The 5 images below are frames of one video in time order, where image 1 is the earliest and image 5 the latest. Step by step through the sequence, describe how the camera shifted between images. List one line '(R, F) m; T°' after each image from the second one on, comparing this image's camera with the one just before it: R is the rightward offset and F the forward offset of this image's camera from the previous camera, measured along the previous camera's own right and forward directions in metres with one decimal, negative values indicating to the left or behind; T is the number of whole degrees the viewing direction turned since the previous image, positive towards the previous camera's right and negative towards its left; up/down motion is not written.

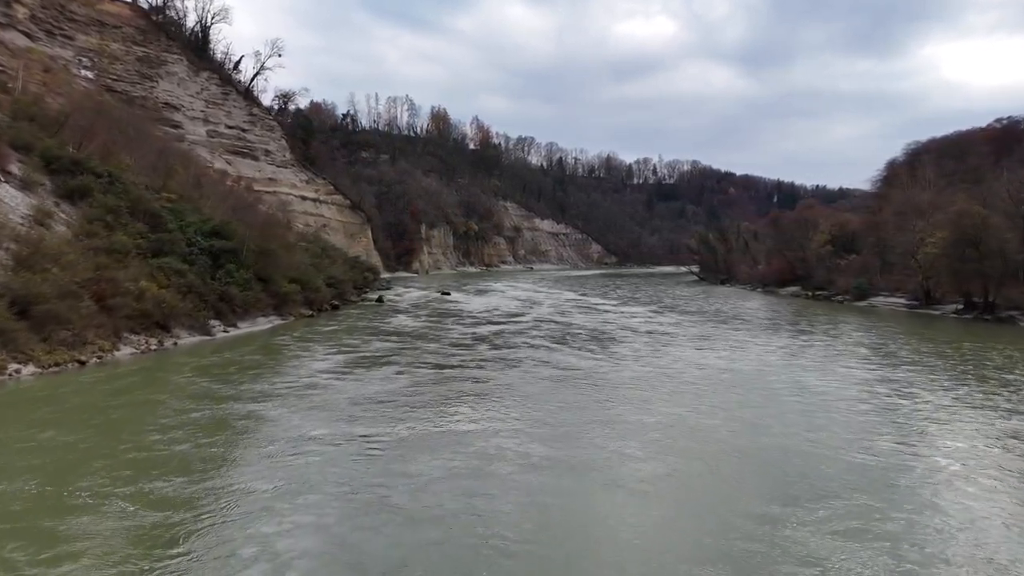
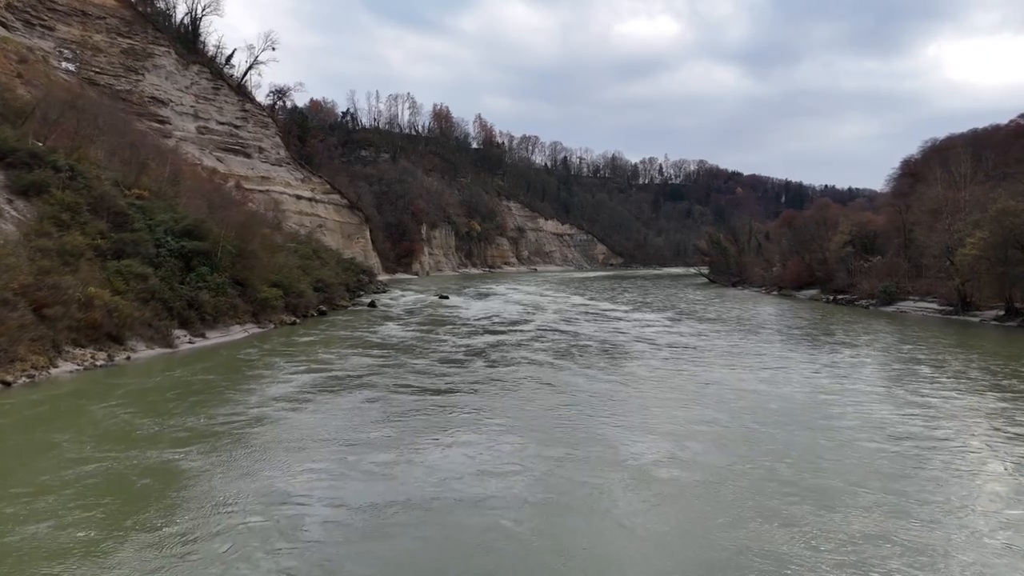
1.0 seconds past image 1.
(+0.1, +1.9) m; 0°
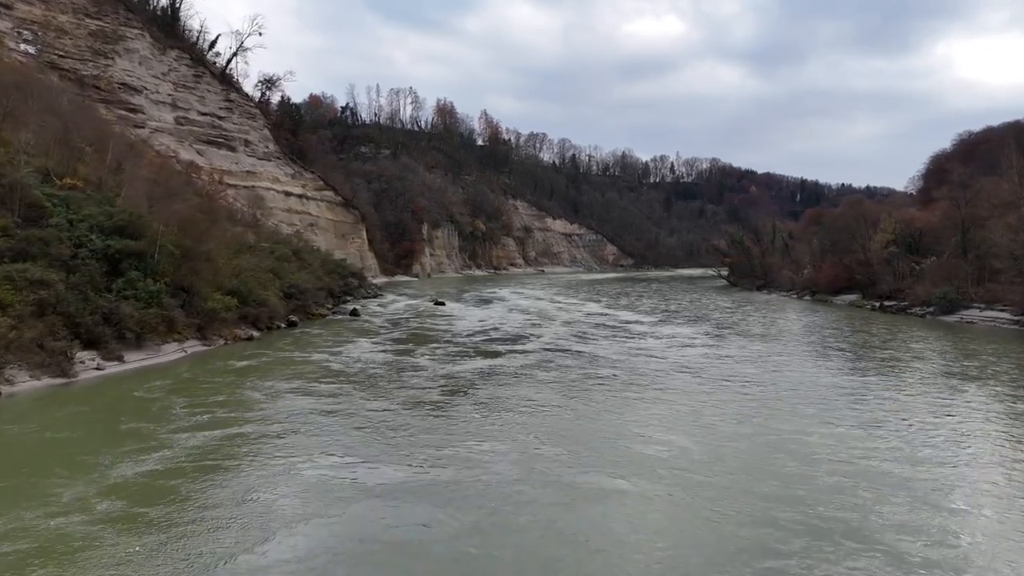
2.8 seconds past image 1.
(+0.2, +3.5) m; -1°
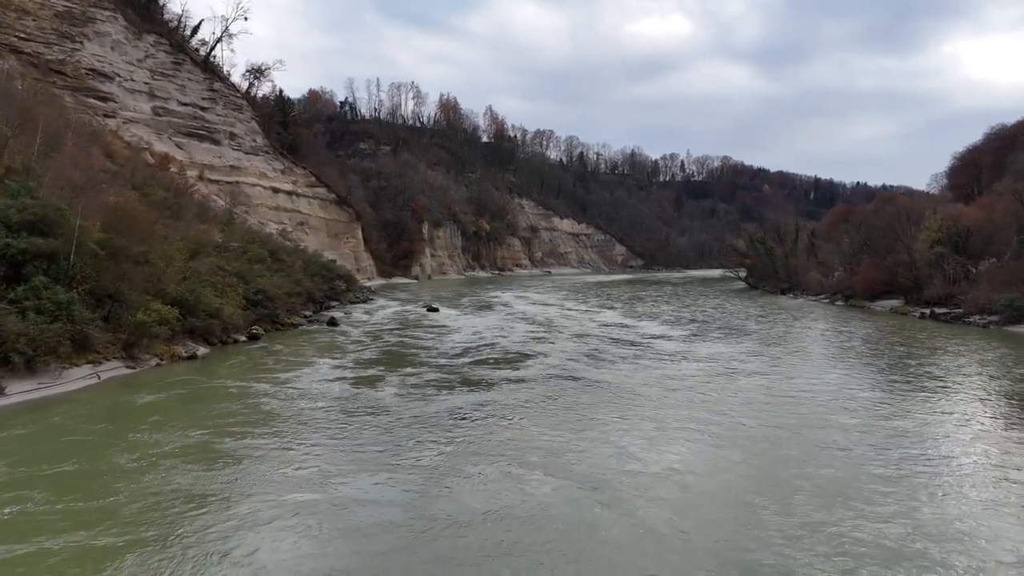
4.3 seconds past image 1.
(+0.2, +3.1) m; -1°
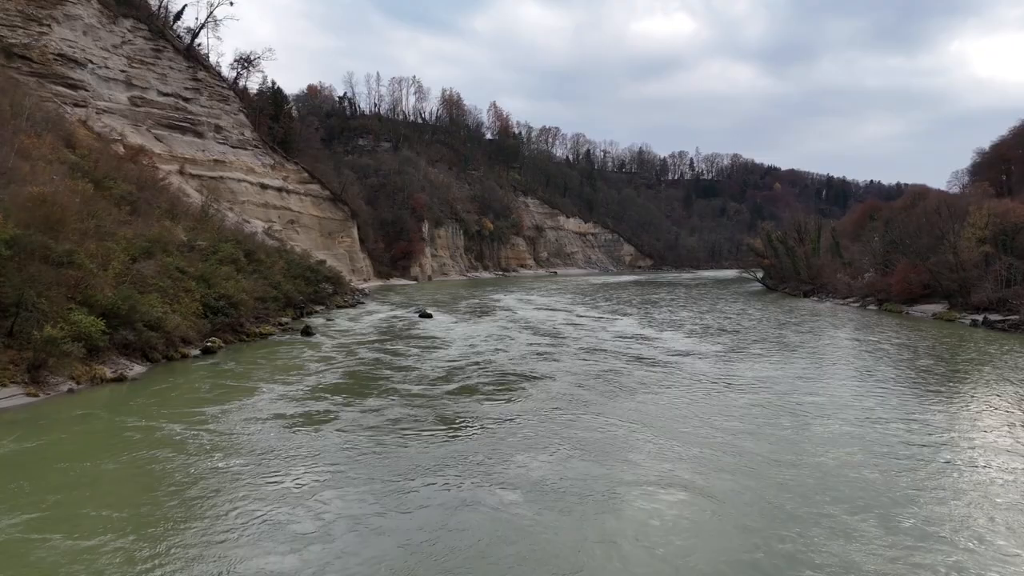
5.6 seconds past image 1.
(+0.2, +2.6) m; -1°
